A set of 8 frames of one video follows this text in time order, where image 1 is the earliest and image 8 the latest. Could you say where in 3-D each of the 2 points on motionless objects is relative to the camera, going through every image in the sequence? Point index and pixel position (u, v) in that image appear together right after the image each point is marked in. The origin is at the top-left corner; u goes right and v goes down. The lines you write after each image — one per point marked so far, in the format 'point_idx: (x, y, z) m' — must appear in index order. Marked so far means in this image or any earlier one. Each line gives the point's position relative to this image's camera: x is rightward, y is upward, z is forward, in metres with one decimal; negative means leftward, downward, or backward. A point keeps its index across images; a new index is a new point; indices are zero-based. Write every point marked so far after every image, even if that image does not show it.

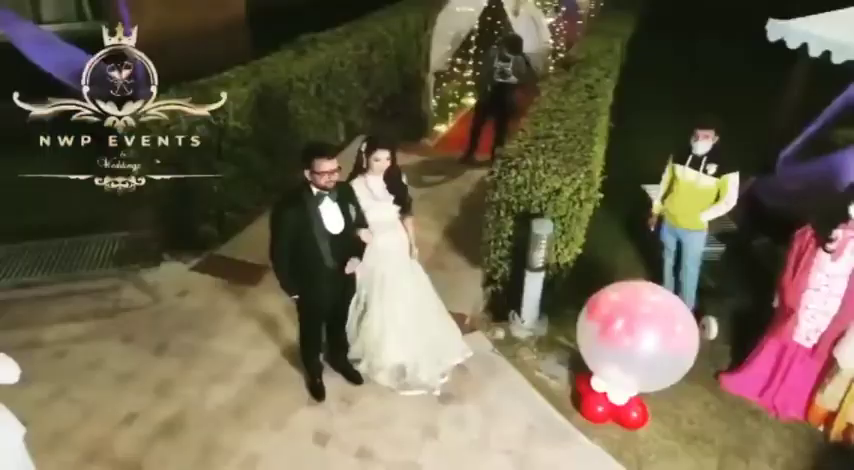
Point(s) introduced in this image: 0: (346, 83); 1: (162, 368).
0: (-1.1, +2.0, +7.9) m
1: (-2.0, -1.0, +4.5) m
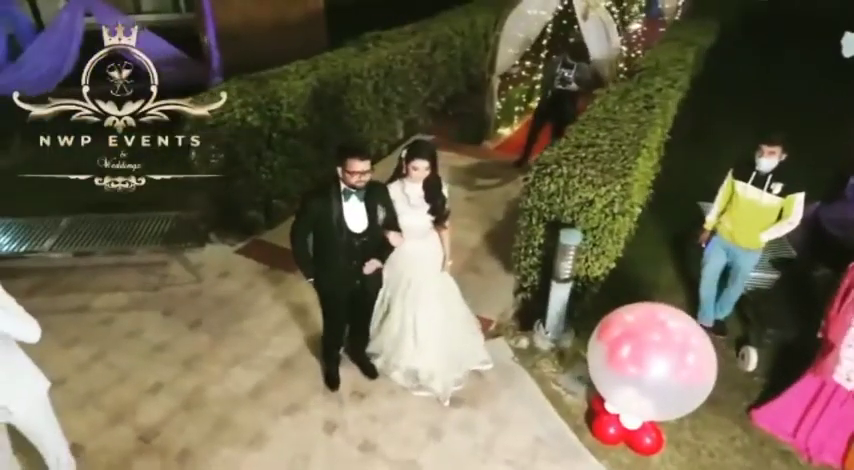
0: (-0.3, +2.0, +8.0) m
1: (-1.8, -0.9, +4.8) m
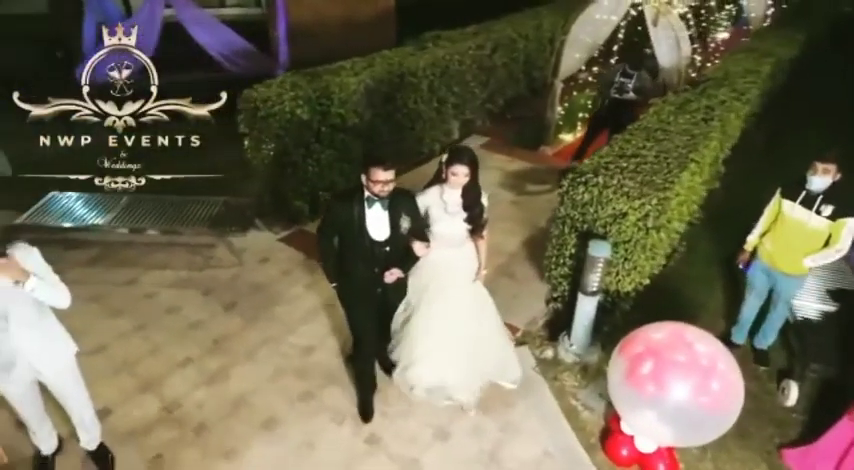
0: (+0.5, +2.0, +7.9) m
1: (-1.7, -0.7, +5.0) m
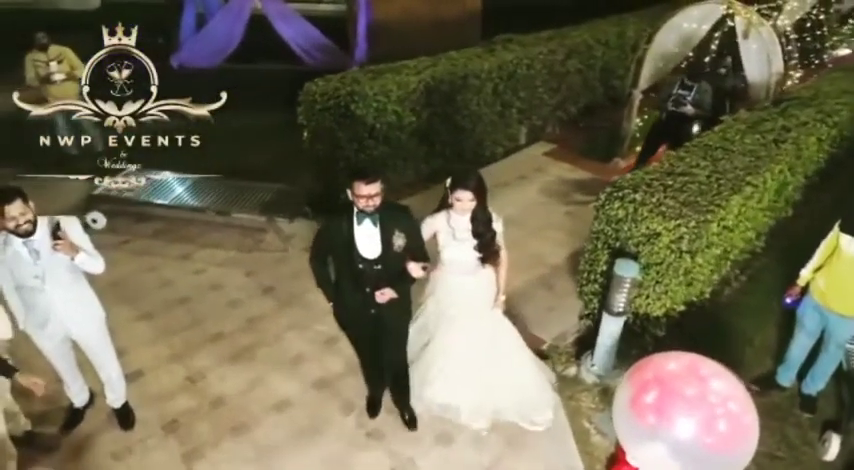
0: (+1.3, +1.9, +7.8) m
1: (-1.4, -0.6, +5.2) m
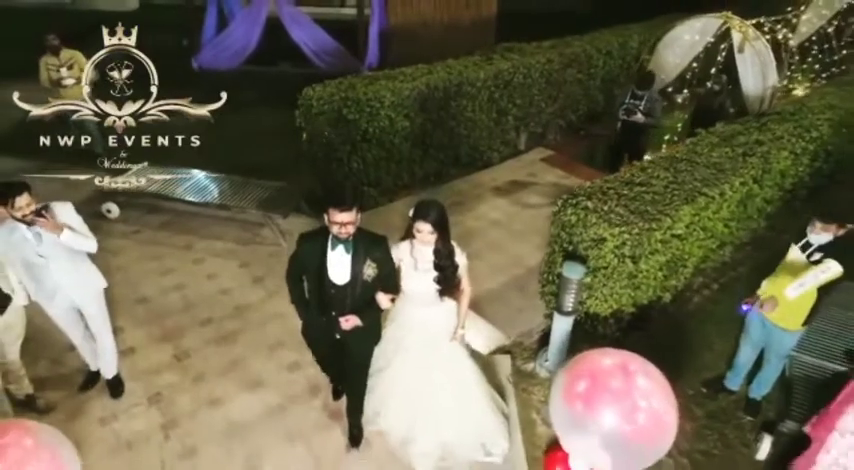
0: (+1.3, +1.9, +8.1) m
1: (-1.6, -0.5, +5.6) m
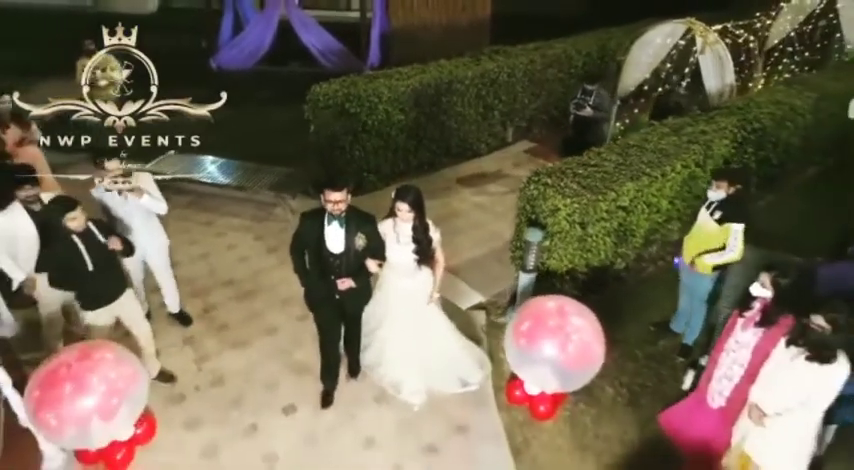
0: (+1.3, +2.1, +9.0) m
1: (-1.8, -0.3, +6.6) m
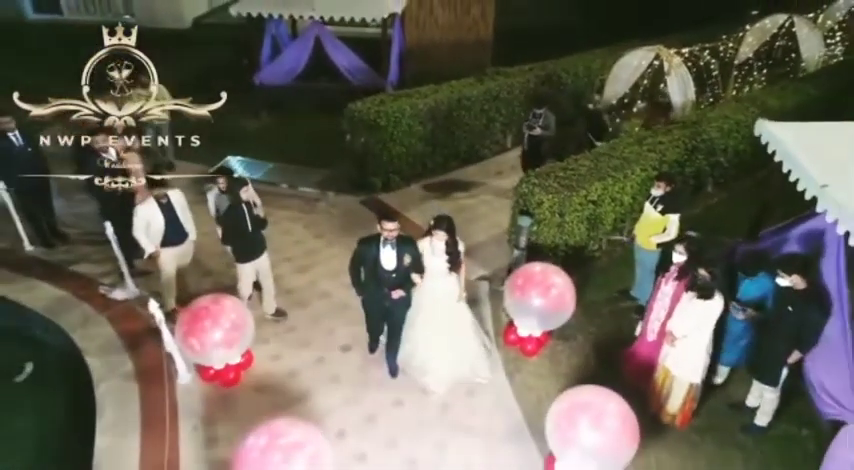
0: (+1.5, +2.3, +10.8) m
1: (-1.5, -0.1, +8.4) m
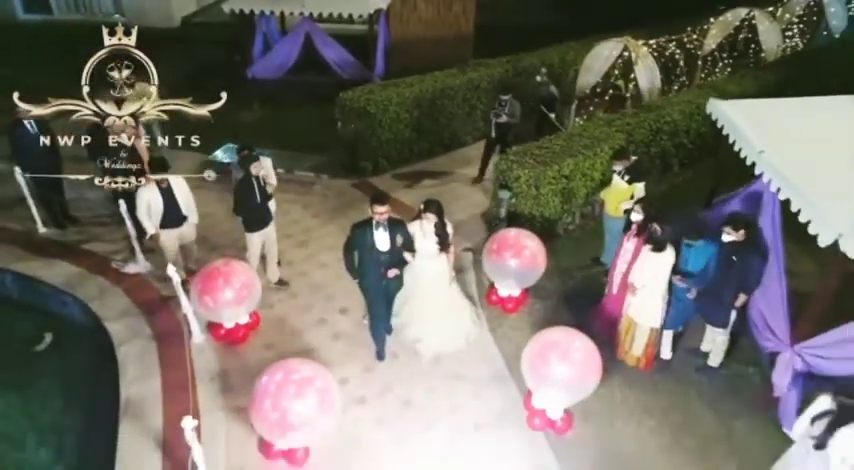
0: (+1.2, +2.7, +11.5) m
1: (-1.7, +0.2, +9.0) m
